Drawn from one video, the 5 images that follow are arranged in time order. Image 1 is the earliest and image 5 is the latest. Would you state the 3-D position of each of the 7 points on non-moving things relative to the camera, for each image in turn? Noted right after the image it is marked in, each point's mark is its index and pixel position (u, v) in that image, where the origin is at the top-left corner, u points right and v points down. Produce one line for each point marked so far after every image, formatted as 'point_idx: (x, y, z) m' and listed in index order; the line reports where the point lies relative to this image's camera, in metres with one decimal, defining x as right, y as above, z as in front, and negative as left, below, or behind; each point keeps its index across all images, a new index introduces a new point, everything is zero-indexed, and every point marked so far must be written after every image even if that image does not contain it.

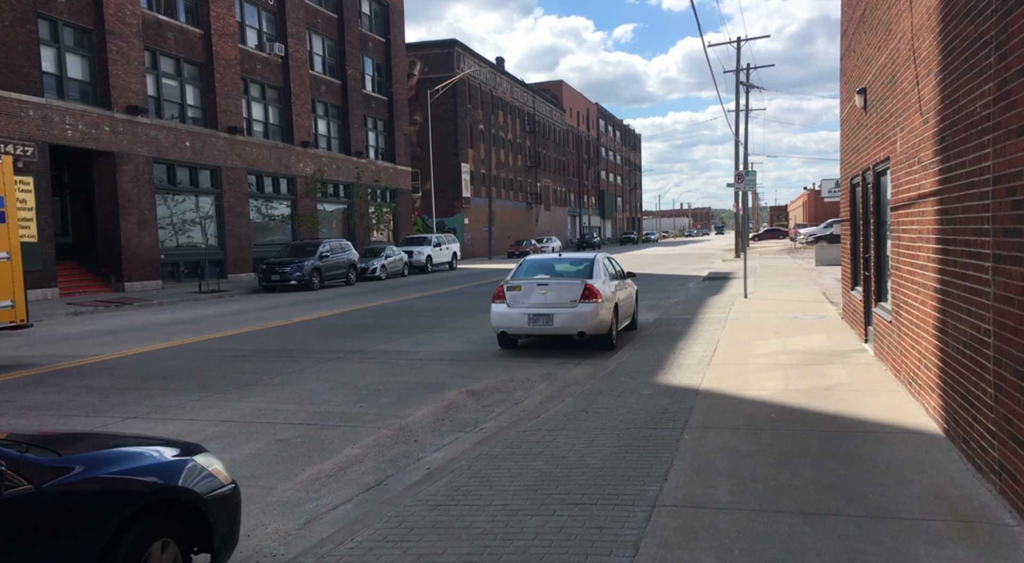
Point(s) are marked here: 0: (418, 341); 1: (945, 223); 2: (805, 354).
0: (-1.5, -0.9, +13.8) m
1: (+3.1, +0.4, +6.2) m
2: (+3.5, -0.9, +10.5) m
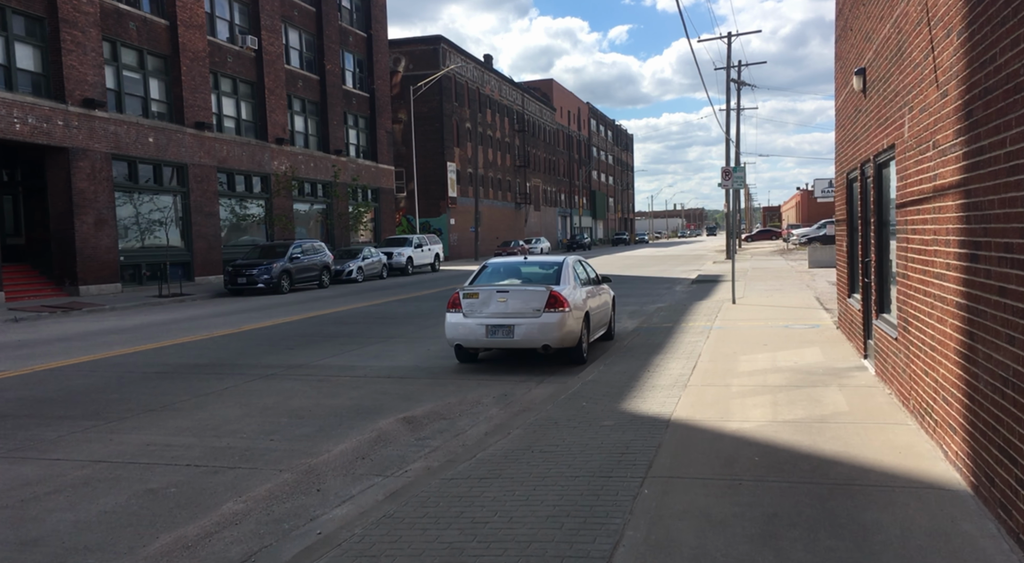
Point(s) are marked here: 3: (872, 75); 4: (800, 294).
0: (-2.0, -1.0, +12.5) m
1: (+2.6, +0.3, +4.9) m
2: (+3.0, -0.9, +9.2) m
3: (+3.5, +2.0, +8.6) m
4: (+6.3, -0.3, +19.5) m
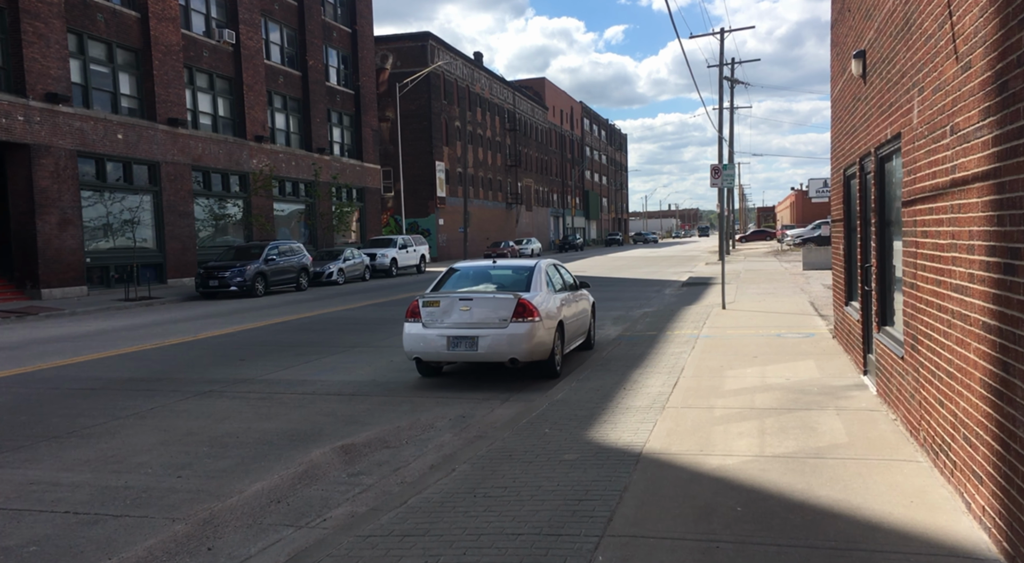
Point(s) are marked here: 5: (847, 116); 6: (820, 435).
0: (-2.4, -1.1, +11.5) m
1: (+2.2, +0.3, +3.9) m
2: (+2.6, -1.0, +8.2) m
3: (+3.1, +1.9, +7.6) m
4: (+5.9, -0.3, +18.5) m
5: (+3.7, +1.8, +9.7) m
6: (+2.3, -1.1, +6.5) m
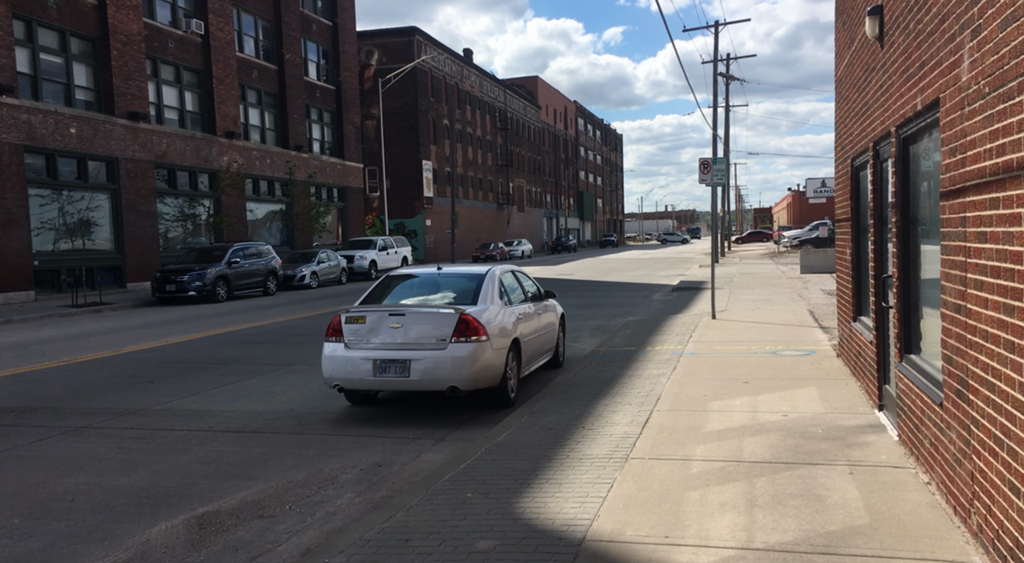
0: (-3.0, -1.2, +9.8) m
1: (+1.7, +0.2, +2.3) m
2: (+2.0, -1.1, +6.6) m
3: (+2.6, +1.8, +6.0) m
4: (+5.3, -0.5, +16.8) m
5: (+3.1, +1.7, +8.0) m
6: (+1.7, -1.2, +4.8) m
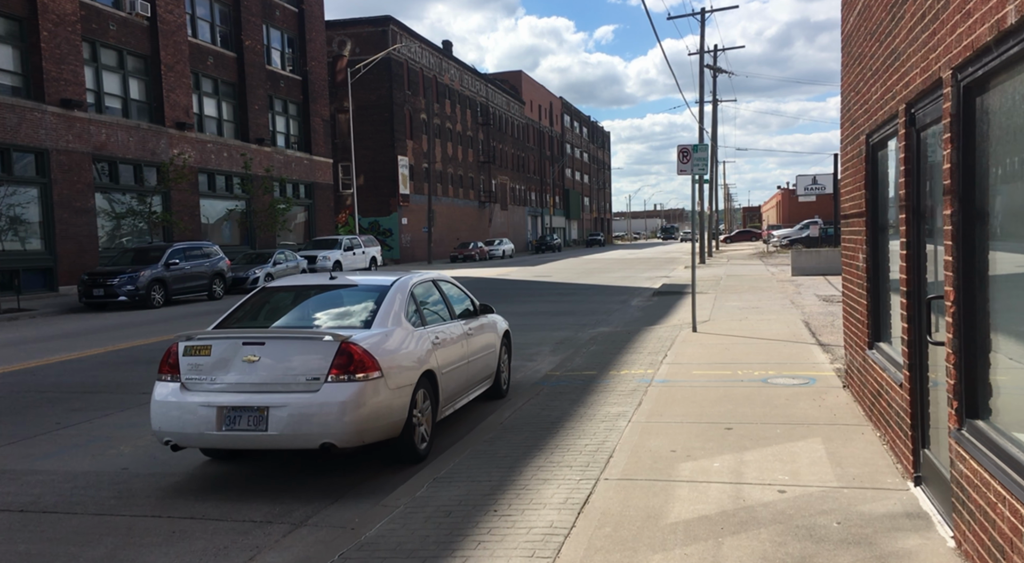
0: (-3.7, -1.3, +7.6) m
1: (+1.1, 0.0, +0.1) m
2: (+1.4, -1.3, +4.4) m
3: (+1.9, +1.7, +3.8) m
4: (+4.5, -0.6, +14.7) m
5: (+2.5, +1.6, +5.9) m
6: (+1.1, -1.4, +2.6) m
